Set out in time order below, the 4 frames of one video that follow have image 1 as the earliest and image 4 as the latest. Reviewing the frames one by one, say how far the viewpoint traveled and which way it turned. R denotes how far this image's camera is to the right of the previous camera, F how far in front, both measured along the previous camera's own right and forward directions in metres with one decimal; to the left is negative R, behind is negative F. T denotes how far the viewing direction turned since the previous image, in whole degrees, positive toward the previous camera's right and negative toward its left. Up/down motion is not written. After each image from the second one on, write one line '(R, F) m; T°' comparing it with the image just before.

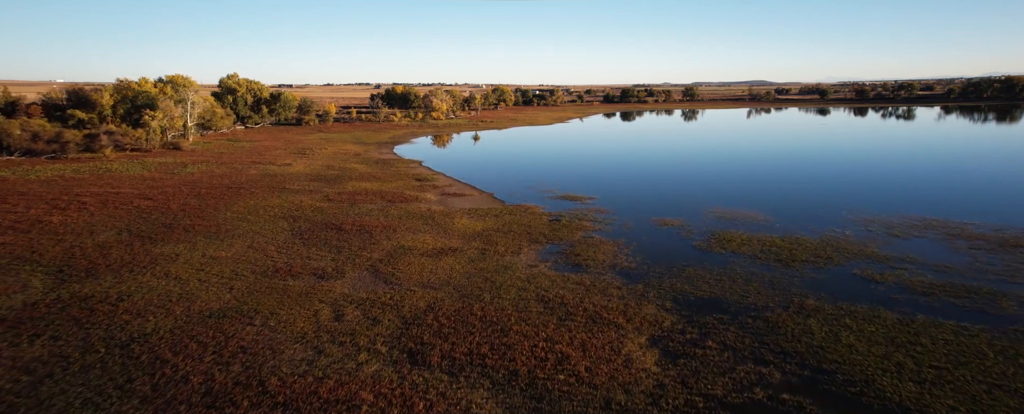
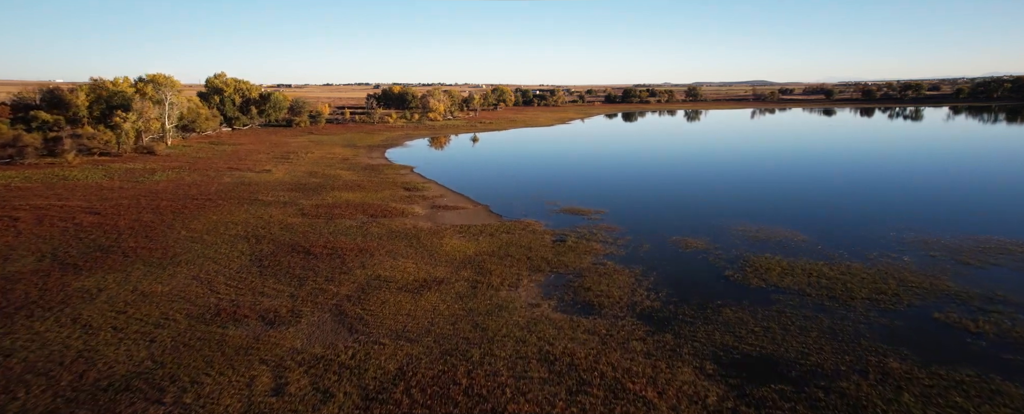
(+0.1, +3.4) m; 0°
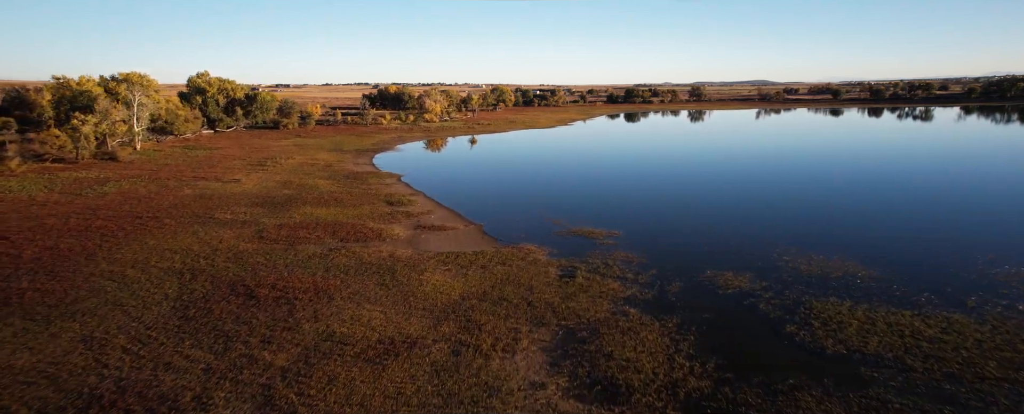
(+0.1, +4.3) m; 0°
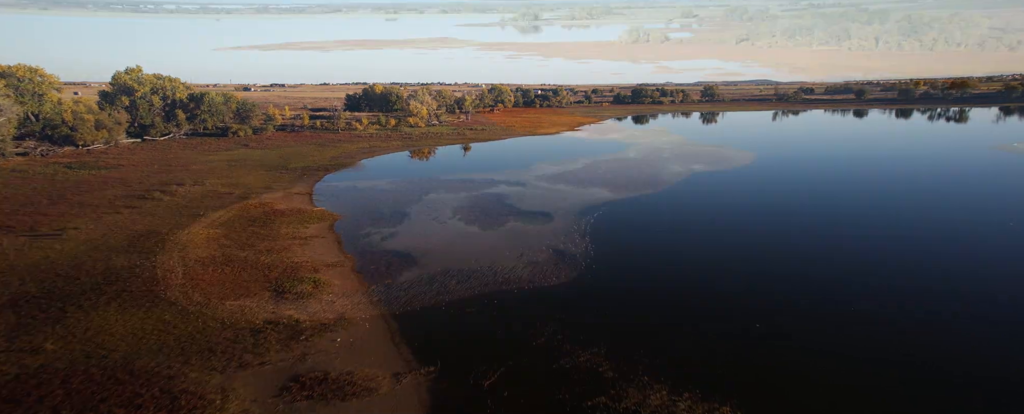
(+0.4, +13.6) m; 0°
